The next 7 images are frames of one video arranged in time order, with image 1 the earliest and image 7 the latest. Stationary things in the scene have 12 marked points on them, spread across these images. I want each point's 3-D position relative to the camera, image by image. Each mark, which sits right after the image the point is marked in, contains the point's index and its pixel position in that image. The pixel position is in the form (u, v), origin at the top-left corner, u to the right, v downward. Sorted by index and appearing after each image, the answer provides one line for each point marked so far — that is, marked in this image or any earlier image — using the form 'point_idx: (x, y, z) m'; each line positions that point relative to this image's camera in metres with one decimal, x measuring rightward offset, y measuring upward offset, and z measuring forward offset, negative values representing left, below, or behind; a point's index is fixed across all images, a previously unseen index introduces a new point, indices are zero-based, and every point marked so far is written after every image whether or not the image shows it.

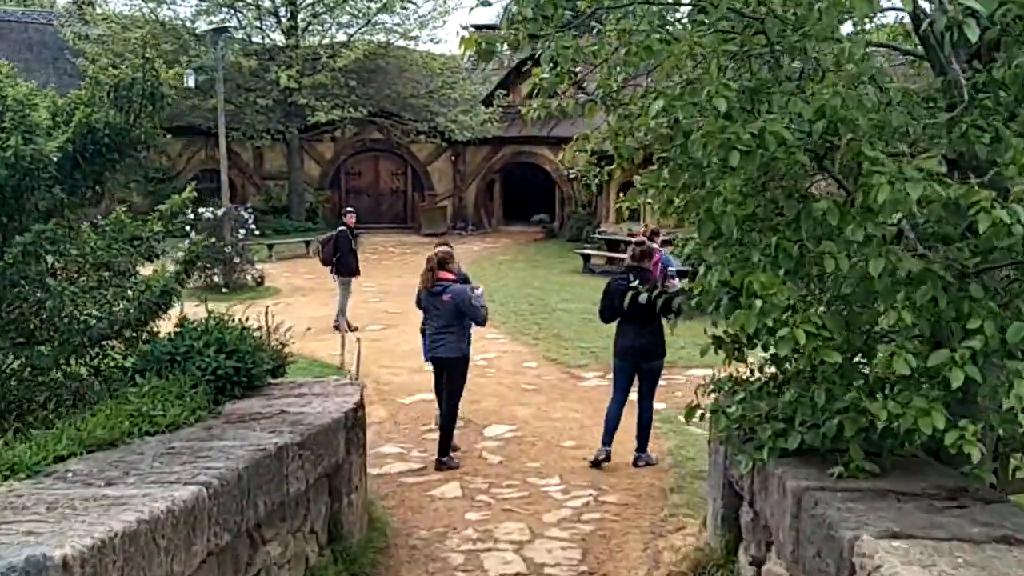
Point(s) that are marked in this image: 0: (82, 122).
0: (-2.2, +0.8, +5.0) m
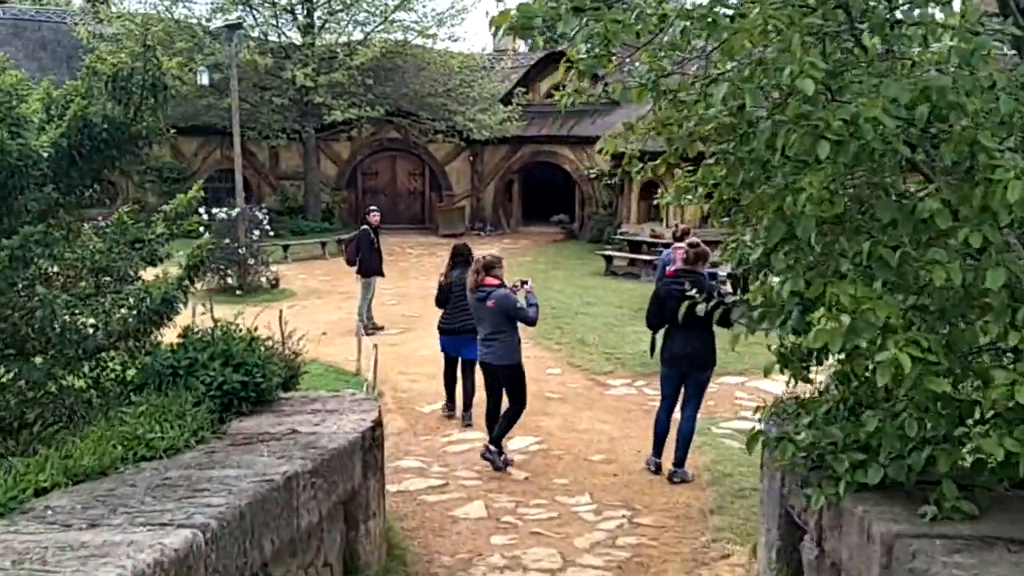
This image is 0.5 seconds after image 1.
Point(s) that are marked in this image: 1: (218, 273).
0: (-2.0, +0.8, +4.6) m
1: (-4.6, +0.2, +15.6) m
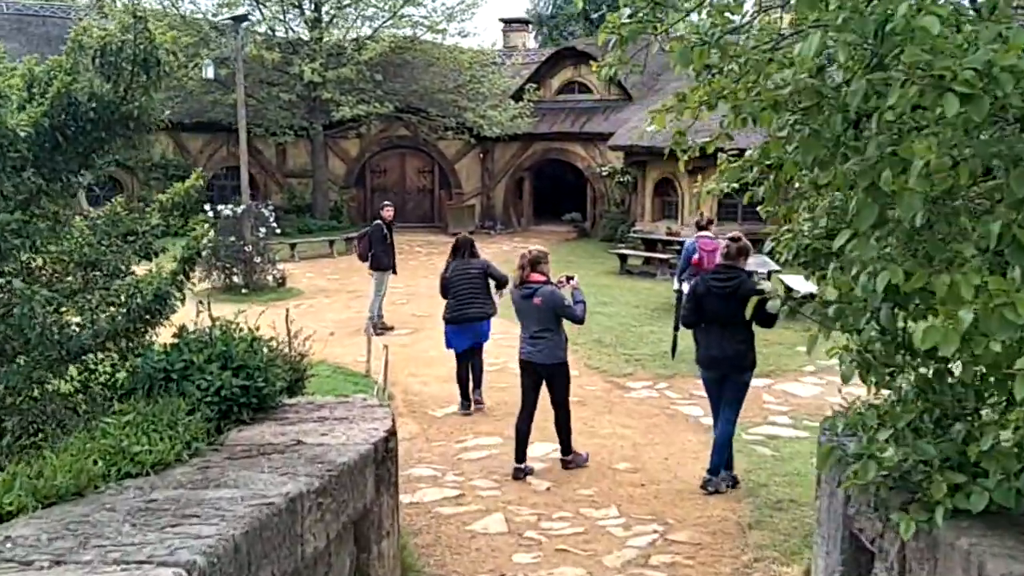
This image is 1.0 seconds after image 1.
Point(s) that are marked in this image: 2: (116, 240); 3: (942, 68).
0: (-1.9, +0.8, +4.2) m
1: (-4.4, +0.3, +15.2) m
2: (-1.8, +0.2, +4.4) m
3: (+0.8, +0.4, +1.9) m
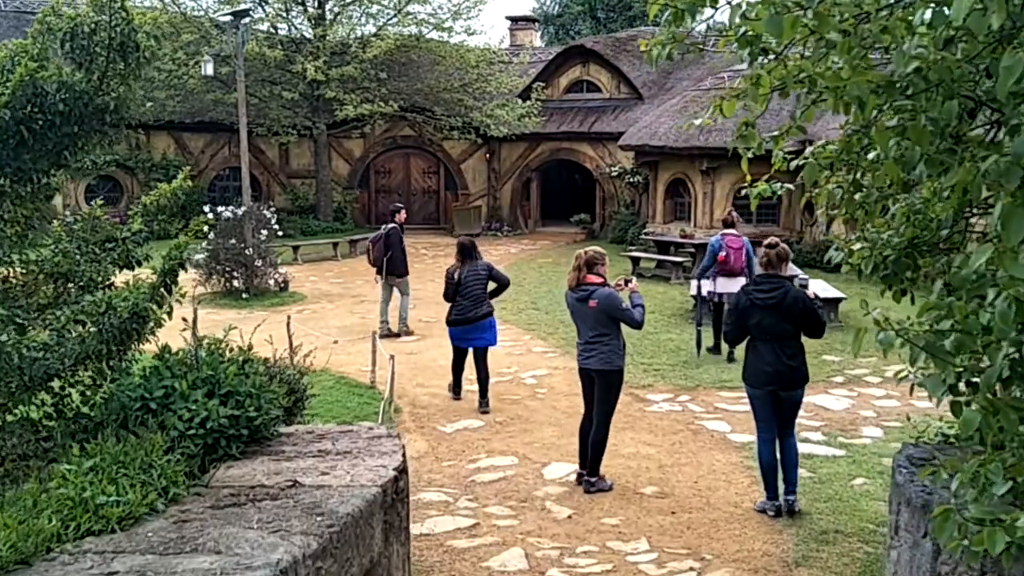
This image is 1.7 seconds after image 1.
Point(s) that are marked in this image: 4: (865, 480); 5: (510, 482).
0: (-1.8, +0.8, +3.7) m
1: (-4.3, +0.2, +14.7) m
2: (-1.7, +0.2, +3.9) m
3: (+0.9, +0.4, +1.4) m
4: (+2.4, -1.3, +6.7) m
5: (0.0, -1.3, +6.5) m
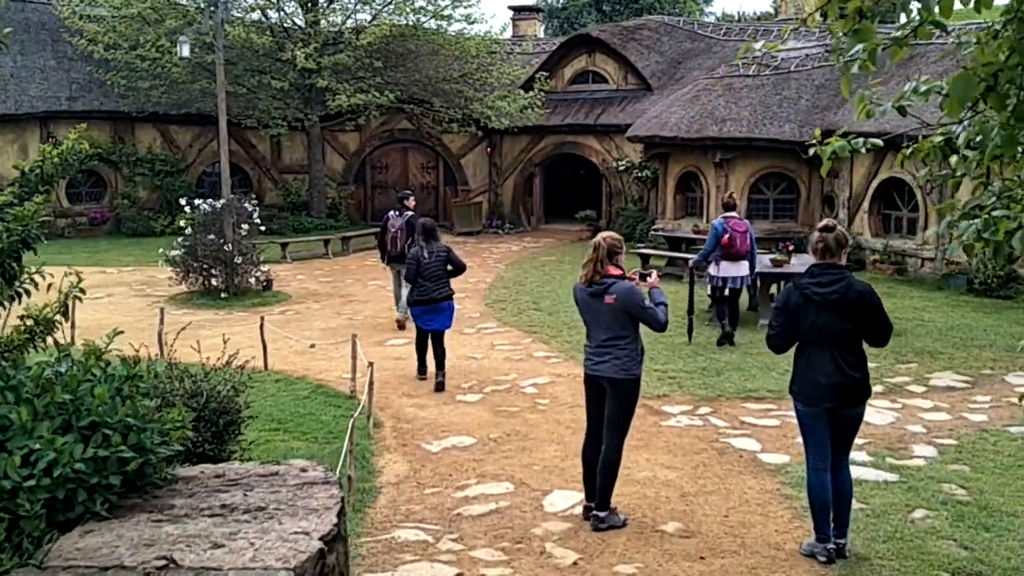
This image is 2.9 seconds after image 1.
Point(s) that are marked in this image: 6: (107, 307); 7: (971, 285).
0: (-1.9, +0.8, +2.6) m
1: (-4.3, +0.2, +13.6) m
2: (-1.7, +0.2, +2.9) m
3: (+0.9, +0.4, +0.4) m
4: (+2.4, -1.3, +5.6) m
5: (0.0, -1.3, +5.4) m
6: (-5.5, -0.3, +13.4) m
7: (+6.5, 0.0, +14.0) m
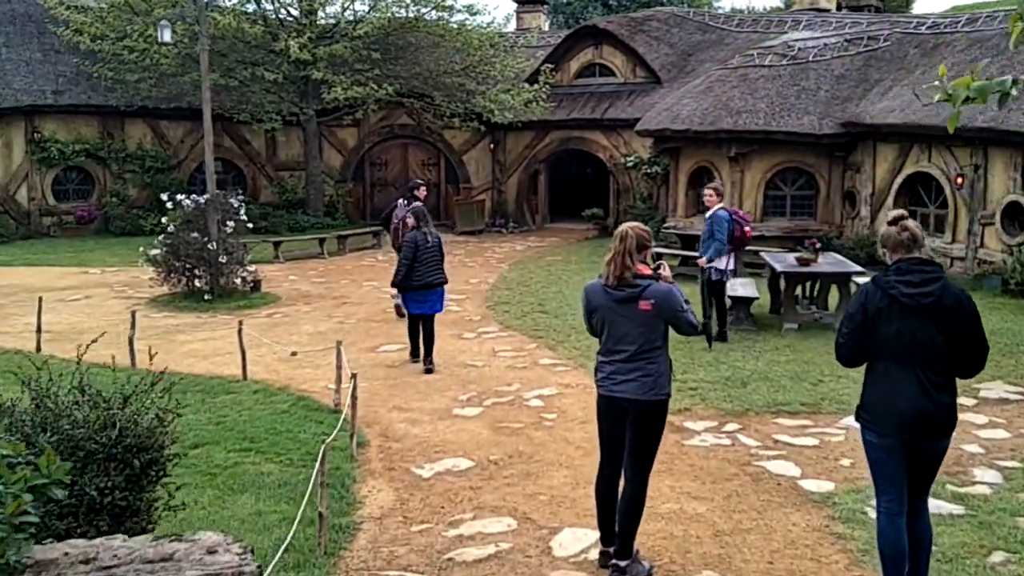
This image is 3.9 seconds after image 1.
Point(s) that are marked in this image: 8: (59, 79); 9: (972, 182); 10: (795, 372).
0: (-1.9, +0.8, +1.7) m
1: (-4.2, +0.2, +12.7) m
2: (-1.7, +0.2, +2.0) m
3: (+0.9, +0.4, -0.5) m
4: (+2.4, -1.3, +4.7) m
5: (0.0, -1.3, +4.5) m
6: (-5.4, -0.3, +12.5) m
7: (+6.5, 0.0, +13.1) m
8: (-9.2, +4.2, +20.0) m
9: (+6.5, +1.5, +14.0) m
10: (+2.4, -0.7, +8.5) m
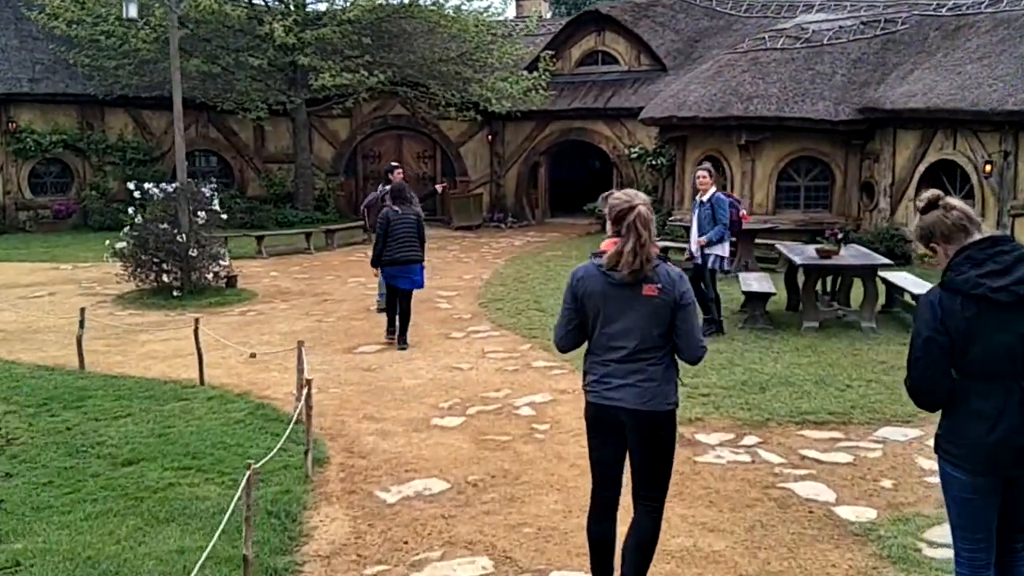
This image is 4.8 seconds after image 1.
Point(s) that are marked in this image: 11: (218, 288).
0: (-2.0, +0.8, +0.8) m
1: (-4.3, +0.2, +11.8) m
2: (-1.9, +0.2, +1.1) m
3: (+0.7, +0.5, -1.5) m
4: (+2.3, -1.2, +3.8) m
5: (-0.1, -1.2, +3.6) m
6: (-5.5, -0.2, +11.6) m
7: (+6.5, +0.1, +12.1) m
8: (-9.2, +4.3, +19.1) m
9: (+6.4, +1.6, +13.0) m
10: (+2.4, -0.7, +7.6) m
11: (-3.6, 0.0, +12.2) m
